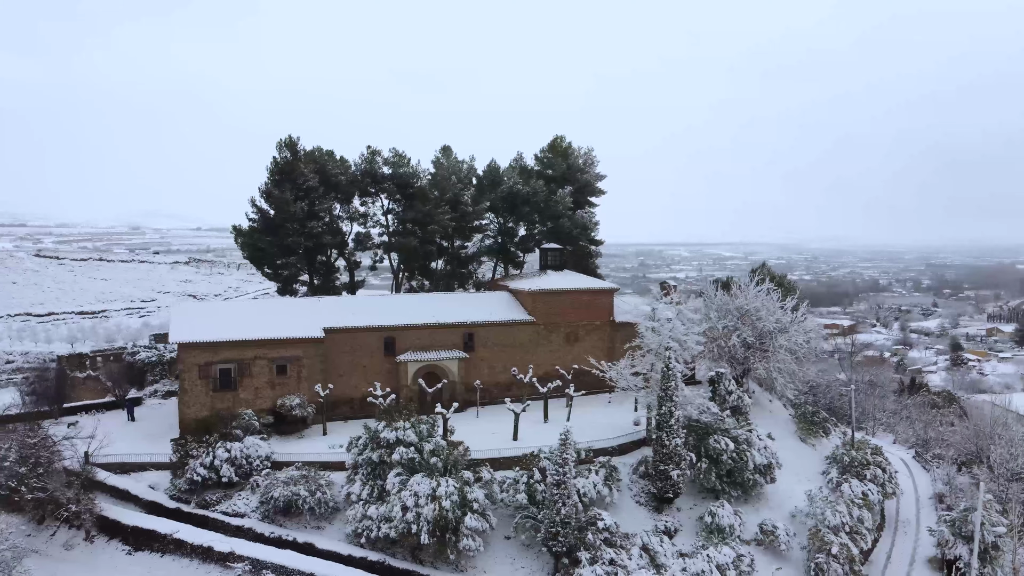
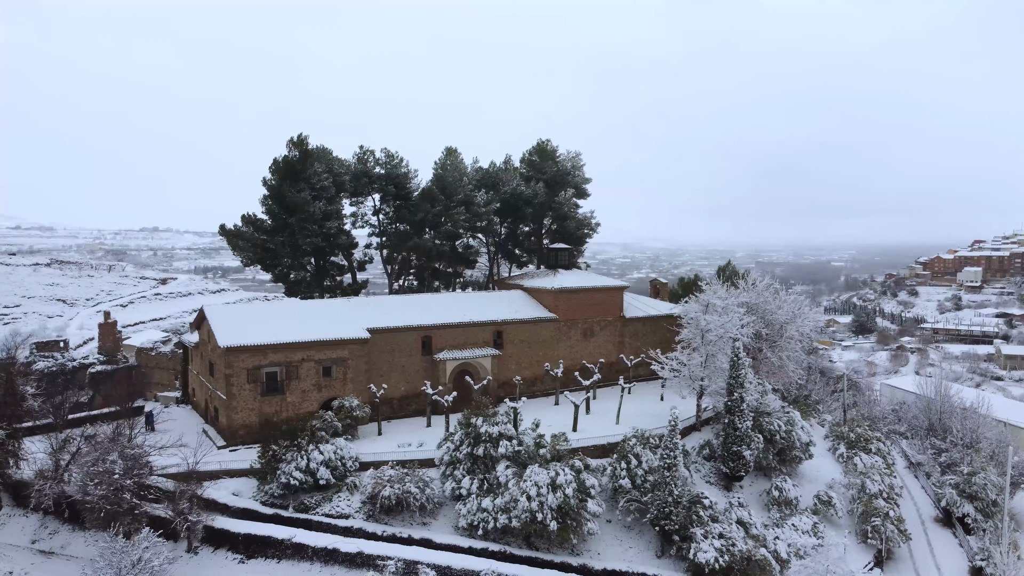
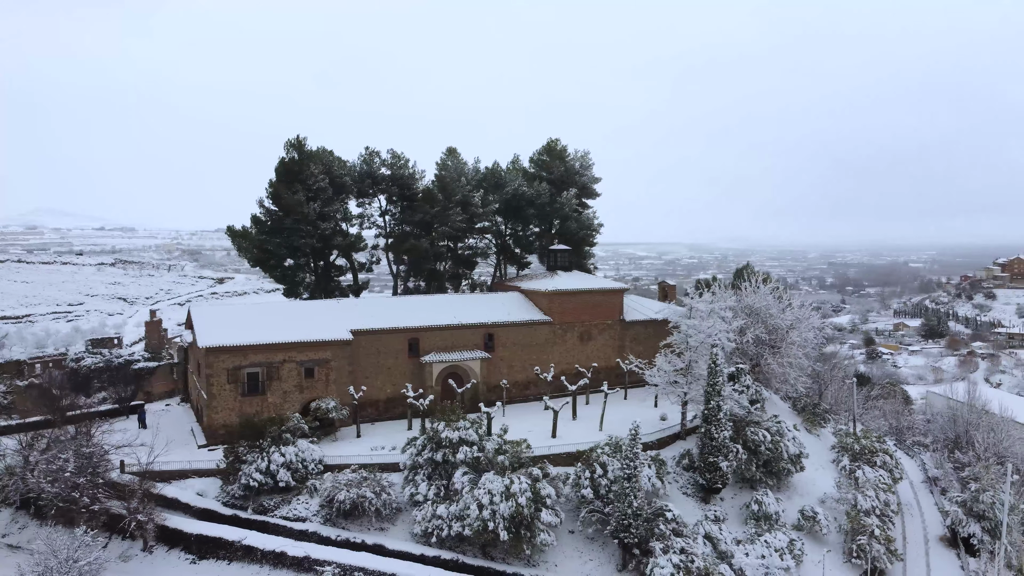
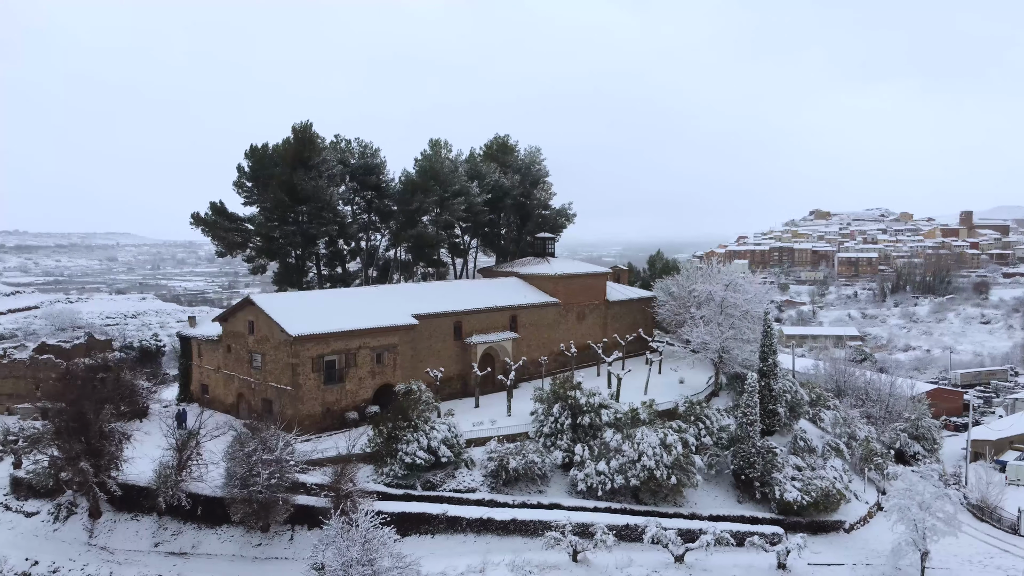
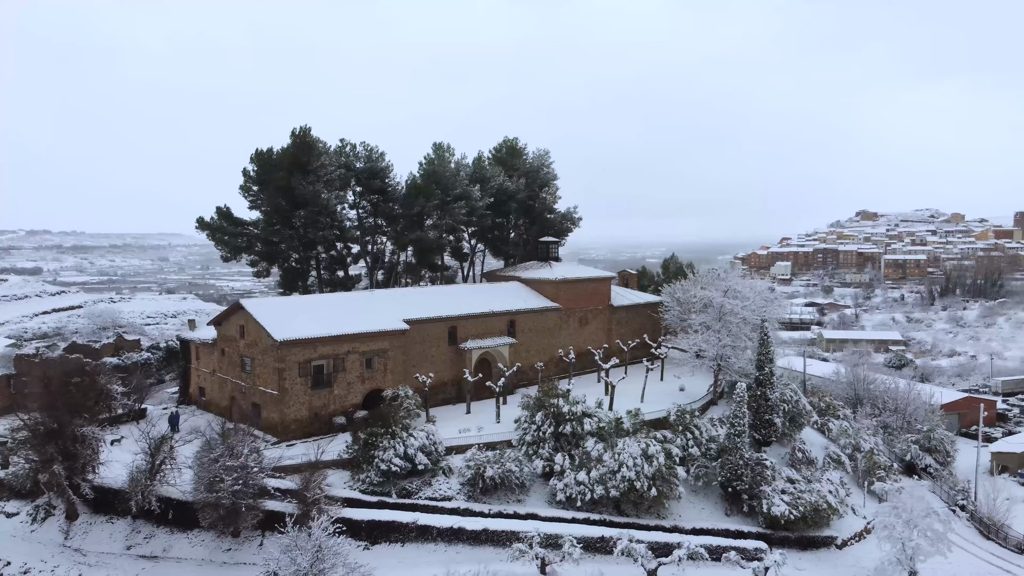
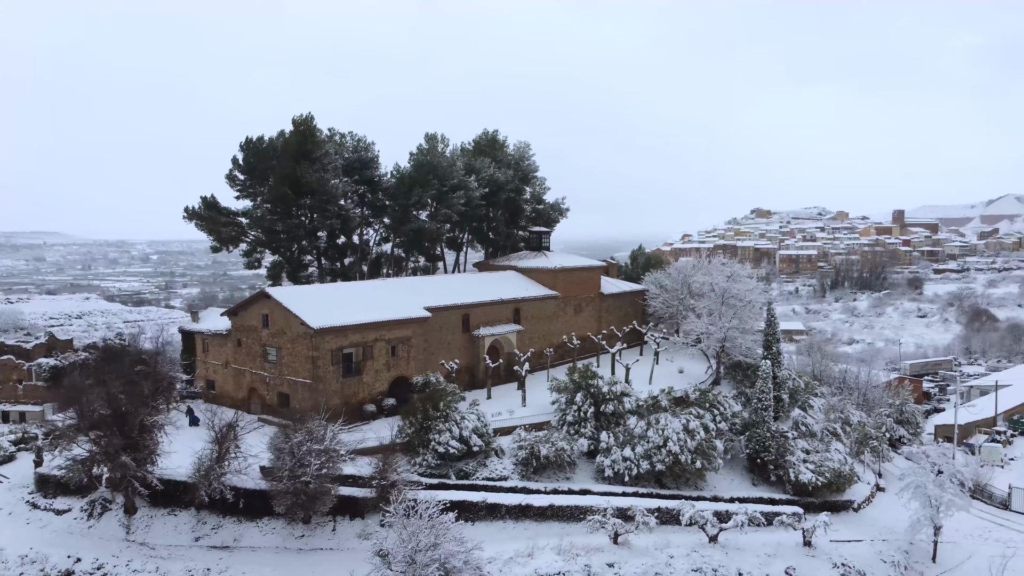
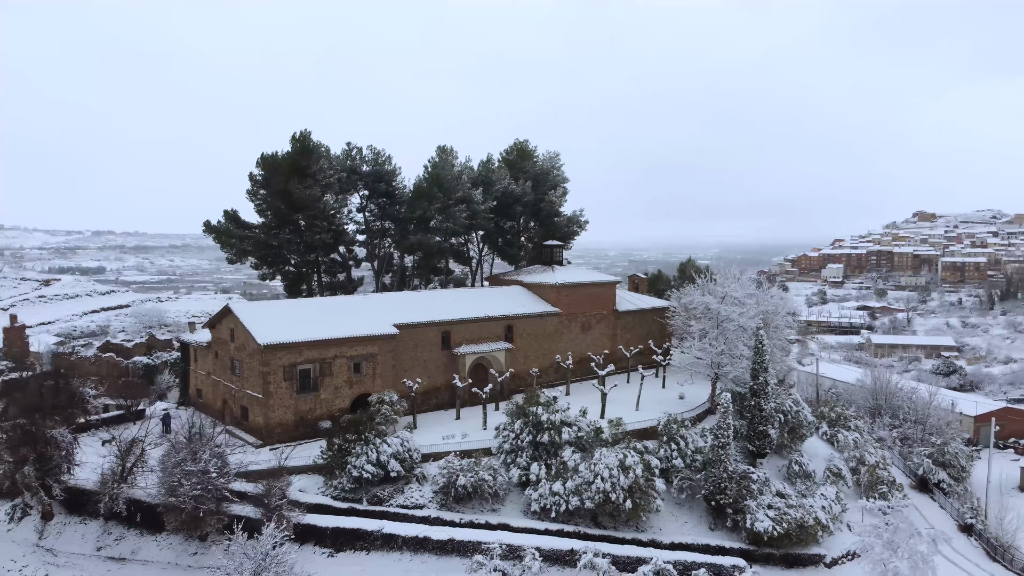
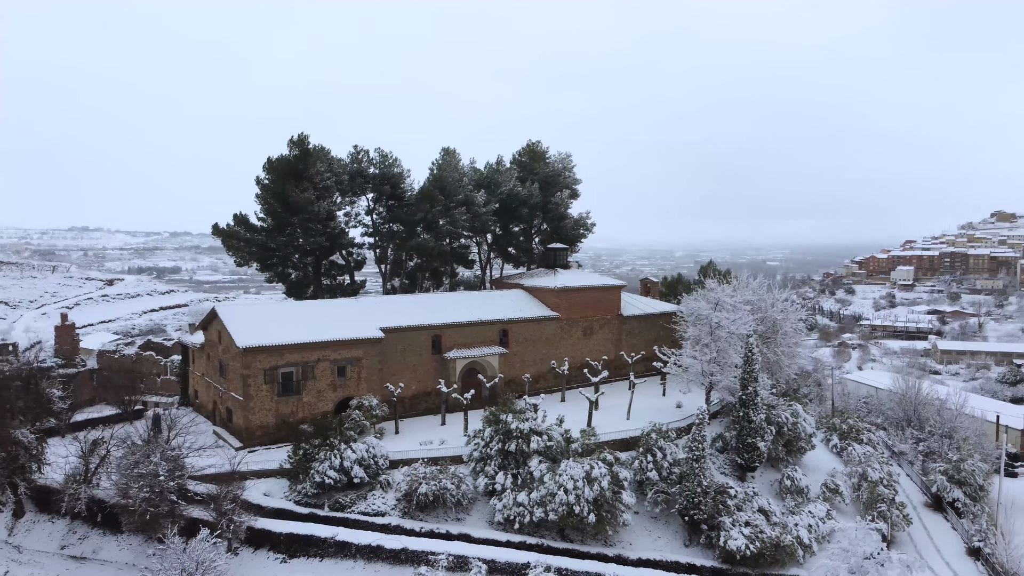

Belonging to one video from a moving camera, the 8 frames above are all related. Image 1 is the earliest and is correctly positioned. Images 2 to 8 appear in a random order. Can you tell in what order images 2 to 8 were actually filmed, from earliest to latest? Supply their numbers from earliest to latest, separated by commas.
3, 2, 8, 7, 5, 4, 6
